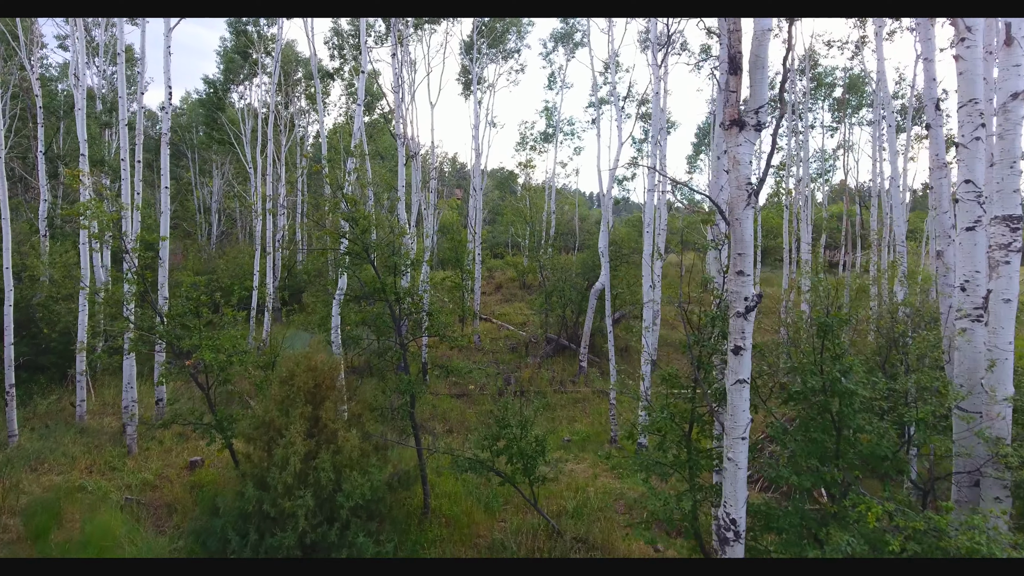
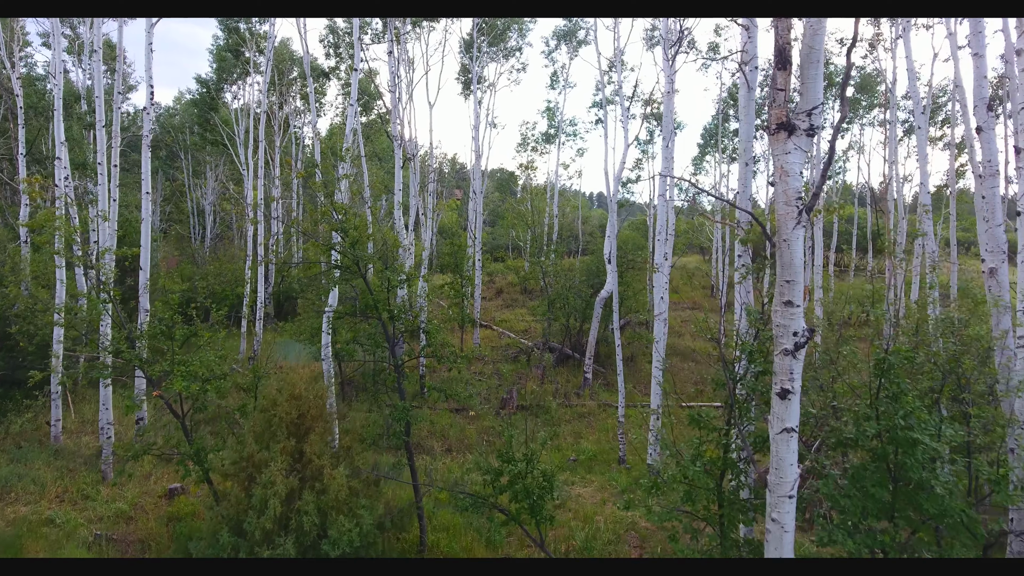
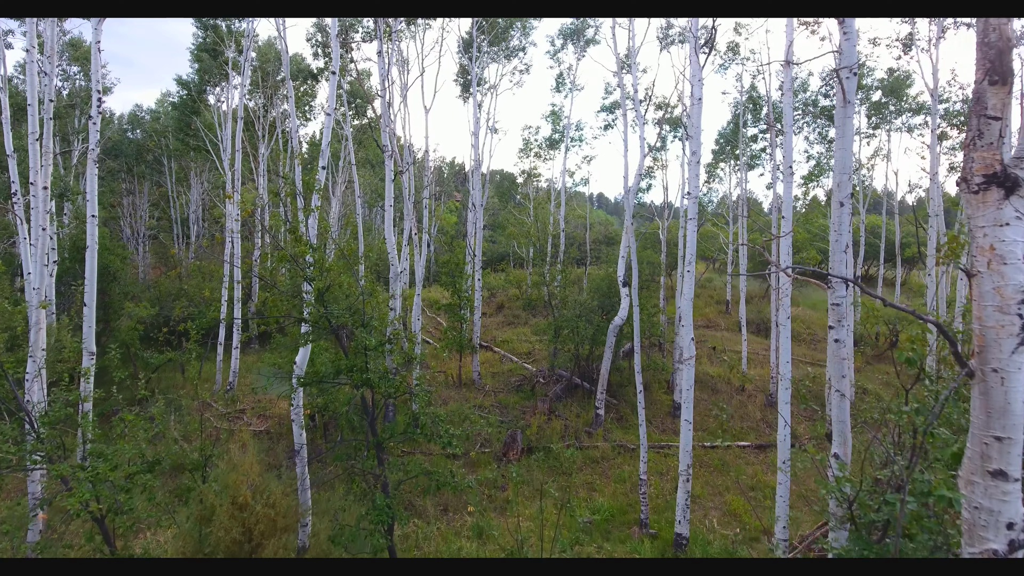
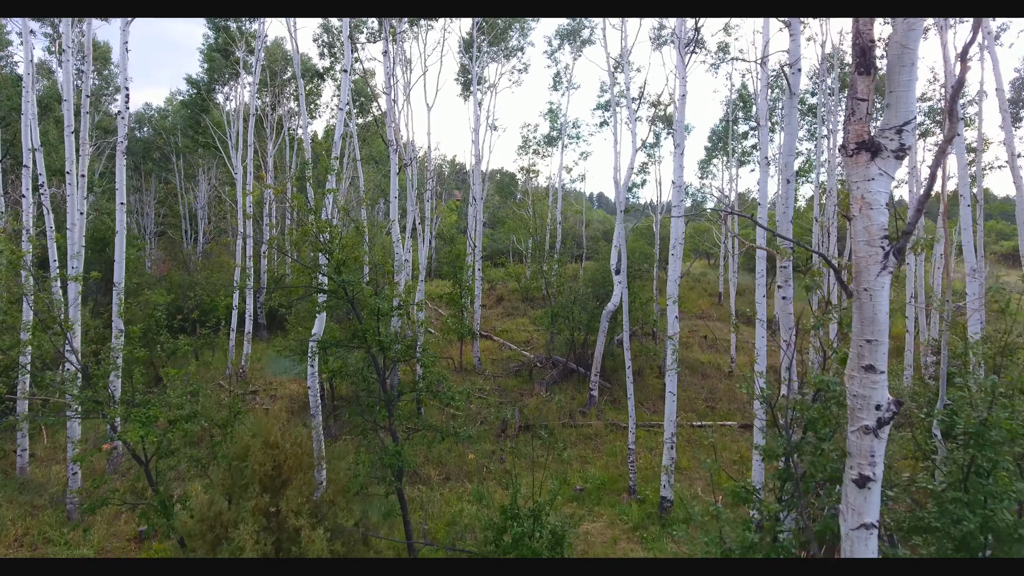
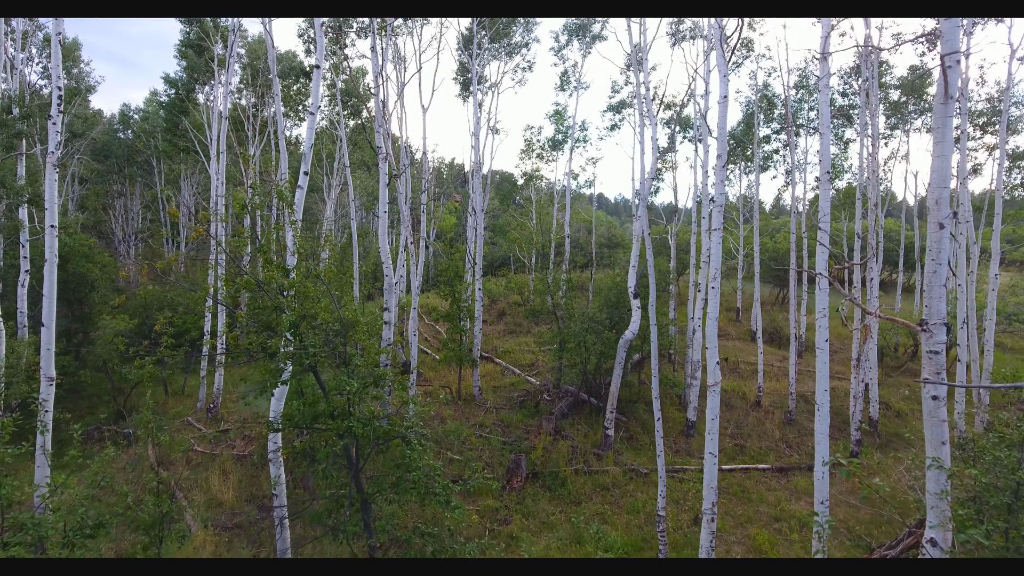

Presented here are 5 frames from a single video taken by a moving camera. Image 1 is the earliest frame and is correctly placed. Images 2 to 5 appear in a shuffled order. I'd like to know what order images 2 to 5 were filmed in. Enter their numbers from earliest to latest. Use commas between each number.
2, 4, 3, 5
